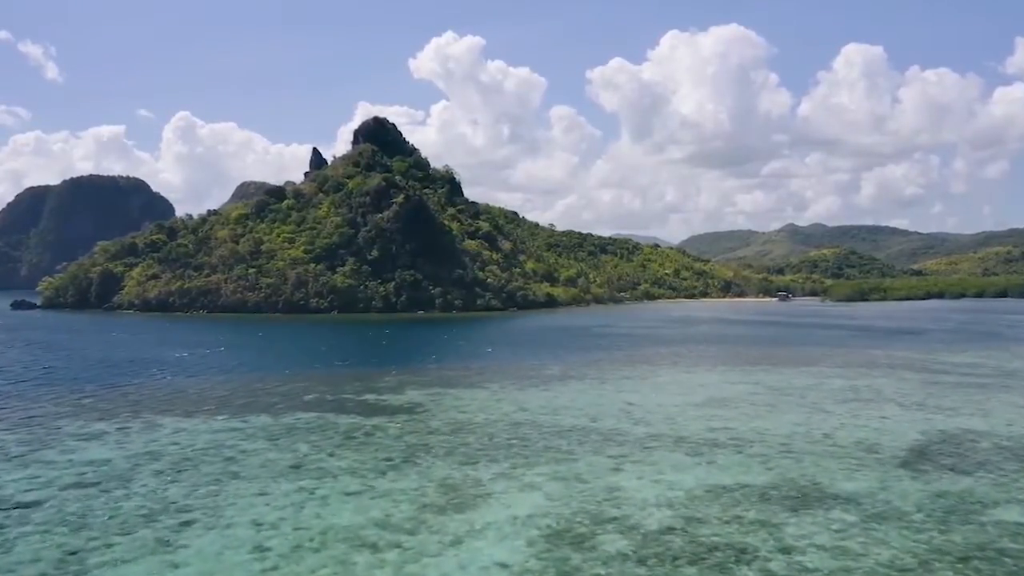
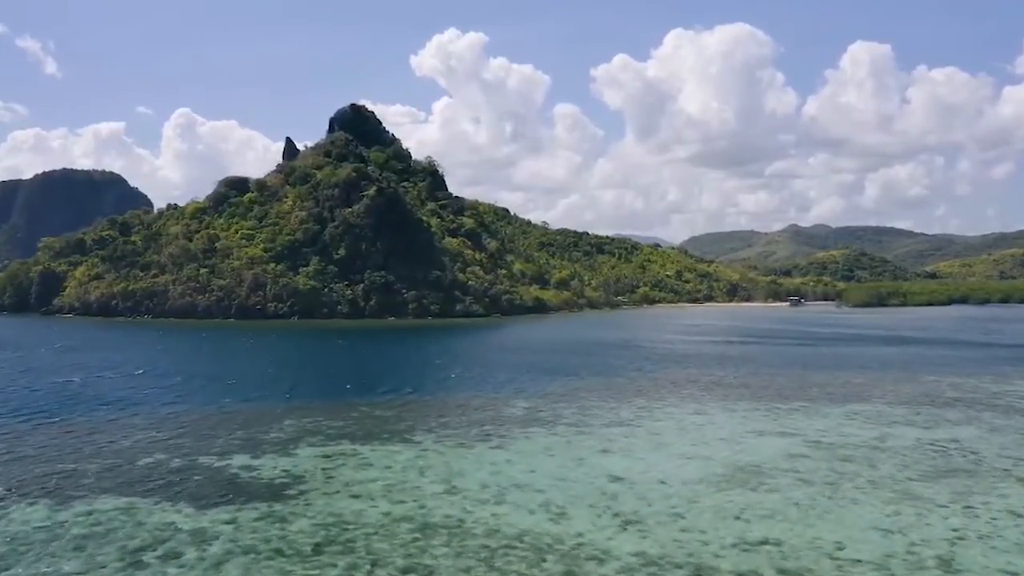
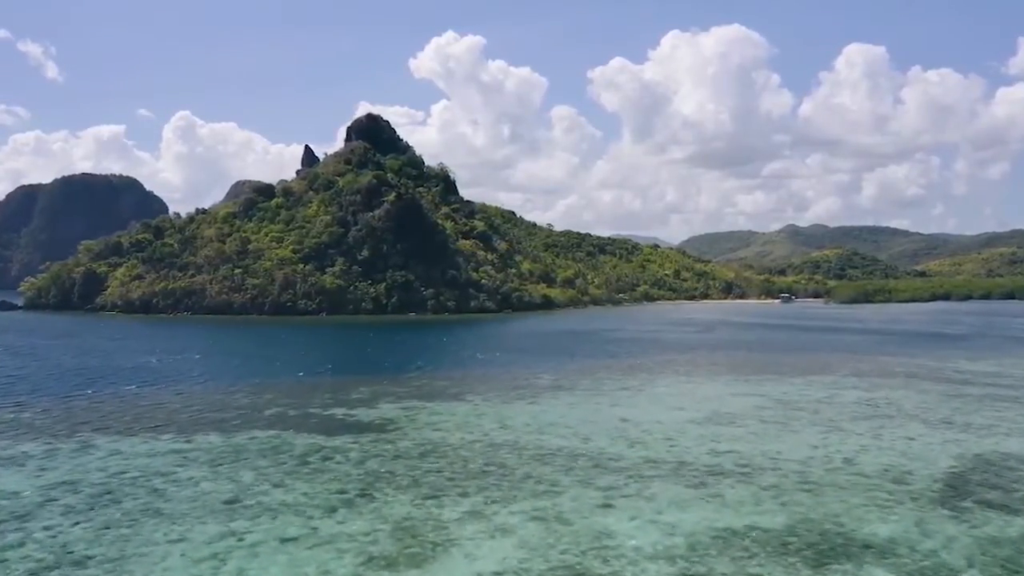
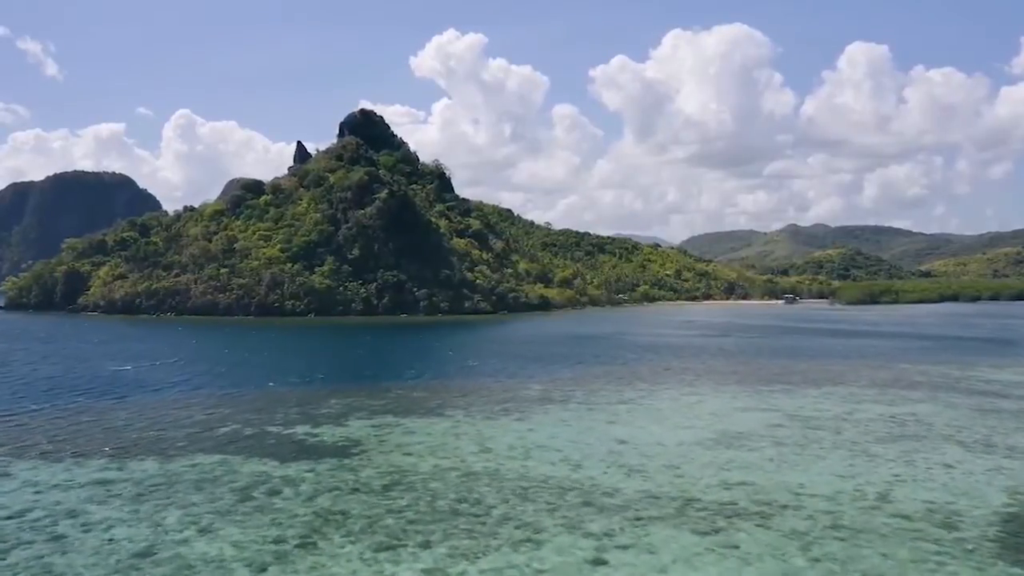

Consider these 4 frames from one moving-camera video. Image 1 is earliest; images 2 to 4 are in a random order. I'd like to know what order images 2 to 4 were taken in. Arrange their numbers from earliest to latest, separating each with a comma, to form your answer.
3, 4, 2
